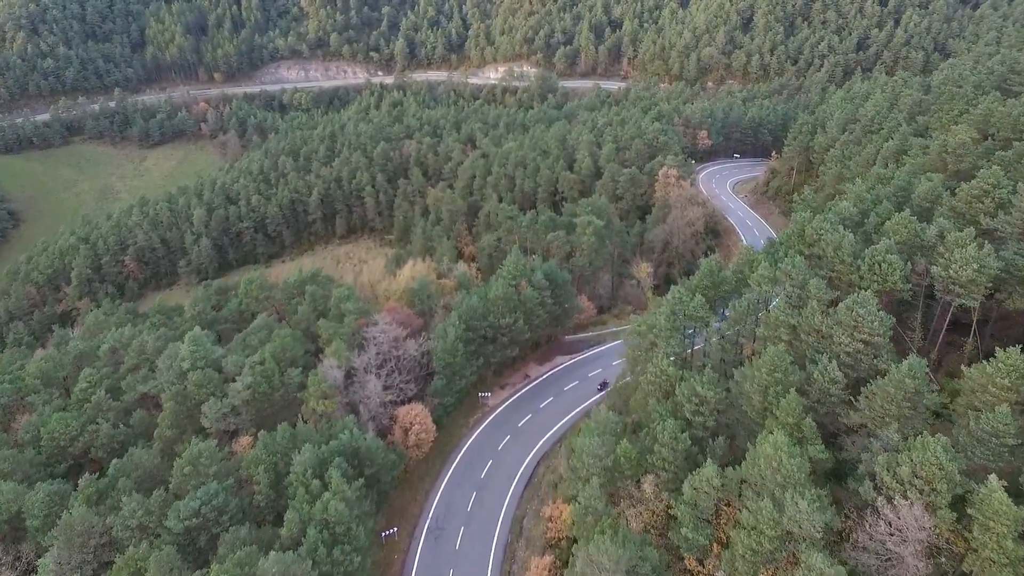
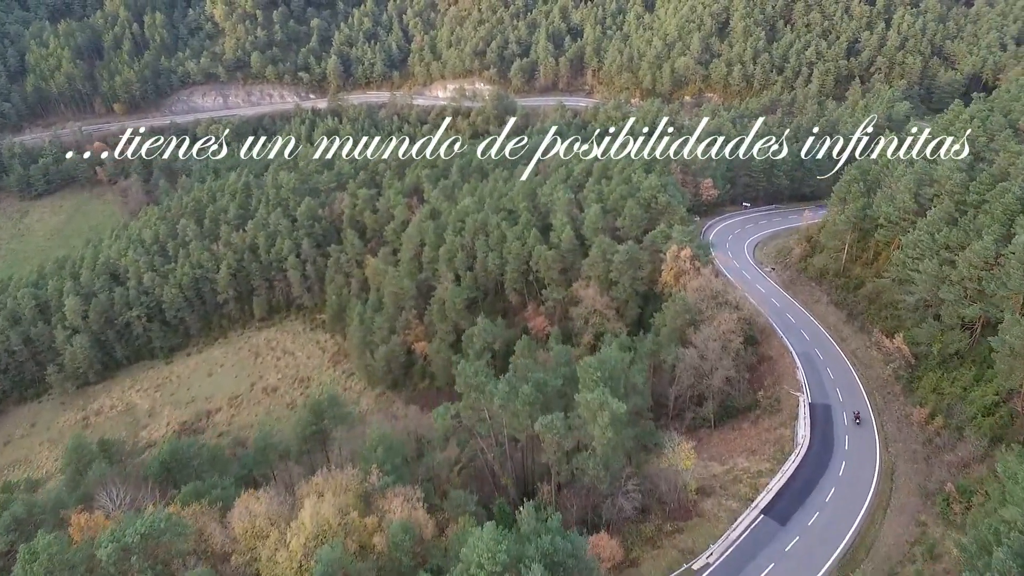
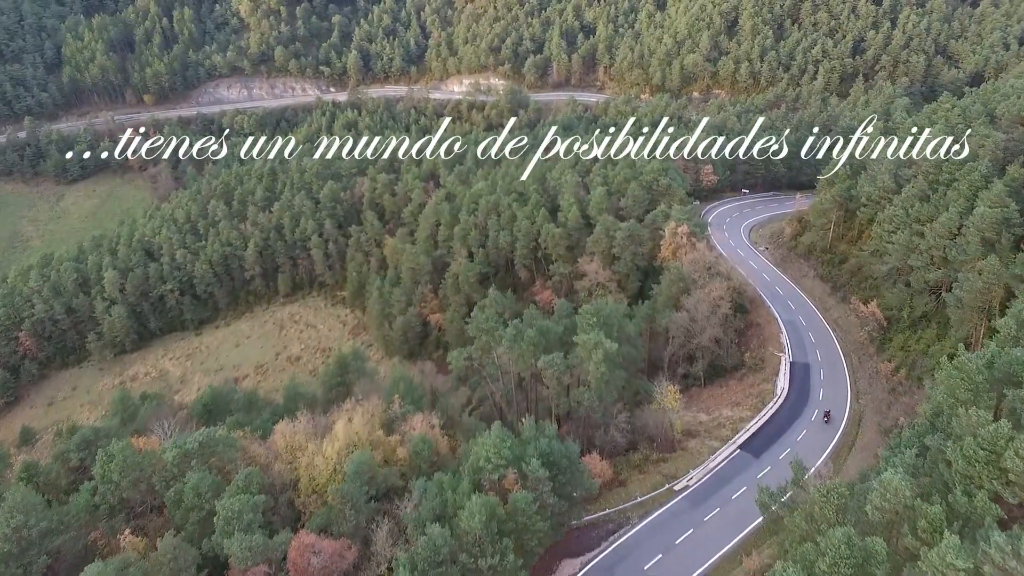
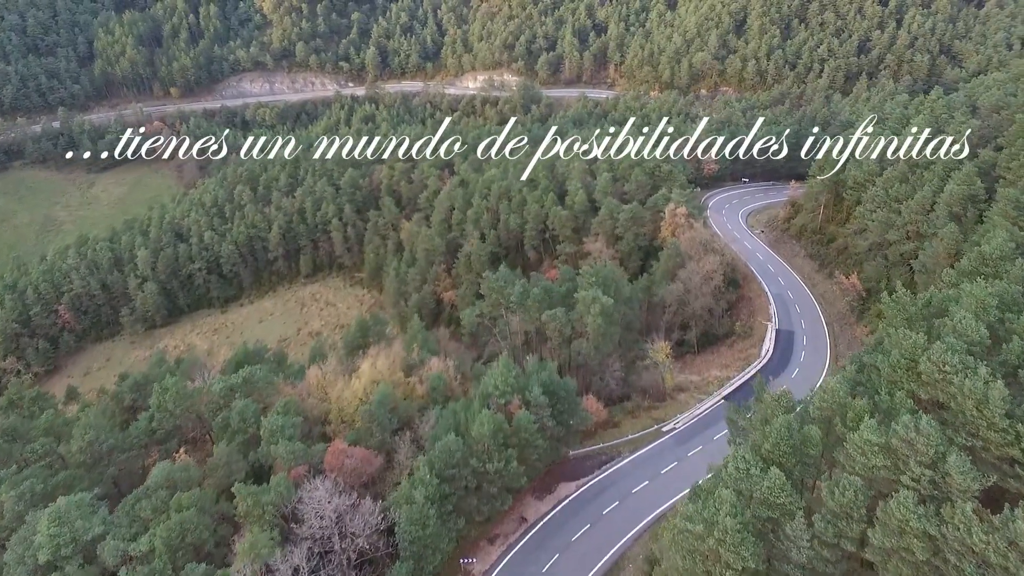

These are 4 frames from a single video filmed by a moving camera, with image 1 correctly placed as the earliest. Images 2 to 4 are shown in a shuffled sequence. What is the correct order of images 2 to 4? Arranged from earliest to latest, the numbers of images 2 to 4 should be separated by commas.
4, 3, 2
